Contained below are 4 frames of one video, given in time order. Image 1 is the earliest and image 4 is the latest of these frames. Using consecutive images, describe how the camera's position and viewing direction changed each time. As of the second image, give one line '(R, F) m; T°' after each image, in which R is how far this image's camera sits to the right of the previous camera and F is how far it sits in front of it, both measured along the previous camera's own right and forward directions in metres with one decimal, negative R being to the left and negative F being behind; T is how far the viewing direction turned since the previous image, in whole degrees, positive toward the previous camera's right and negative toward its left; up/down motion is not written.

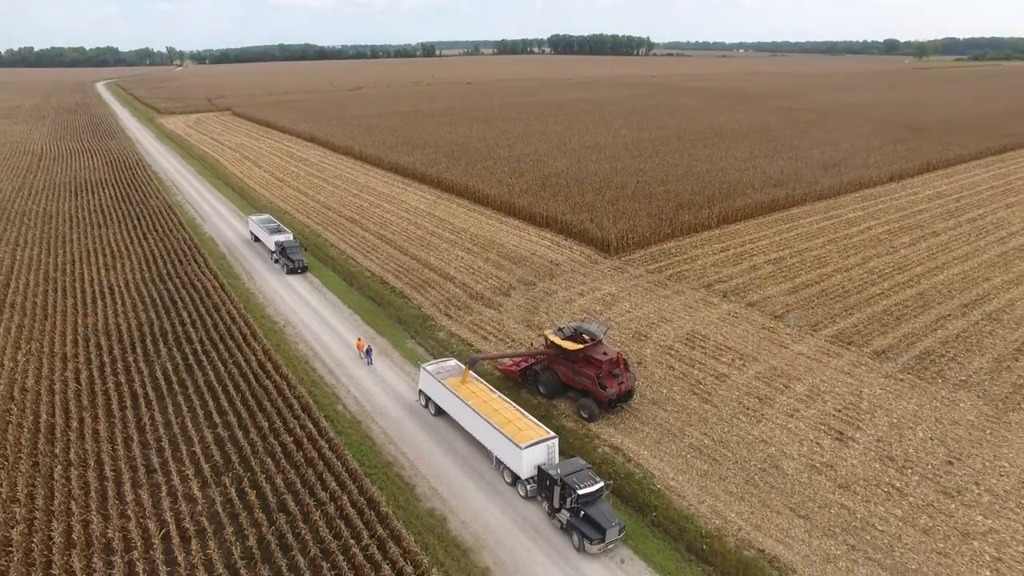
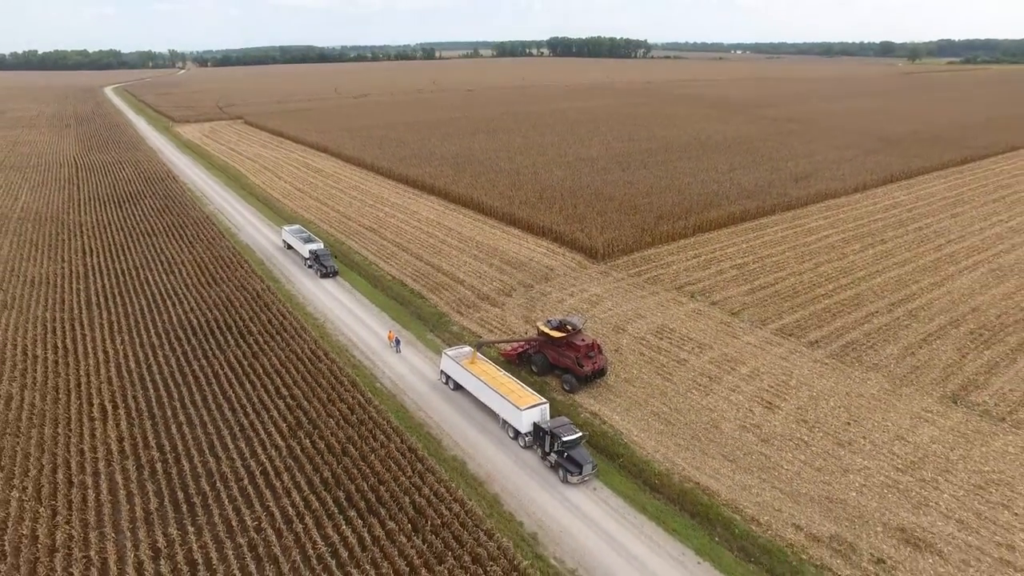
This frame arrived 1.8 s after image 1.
(-0.1, -3.5) m; 0°
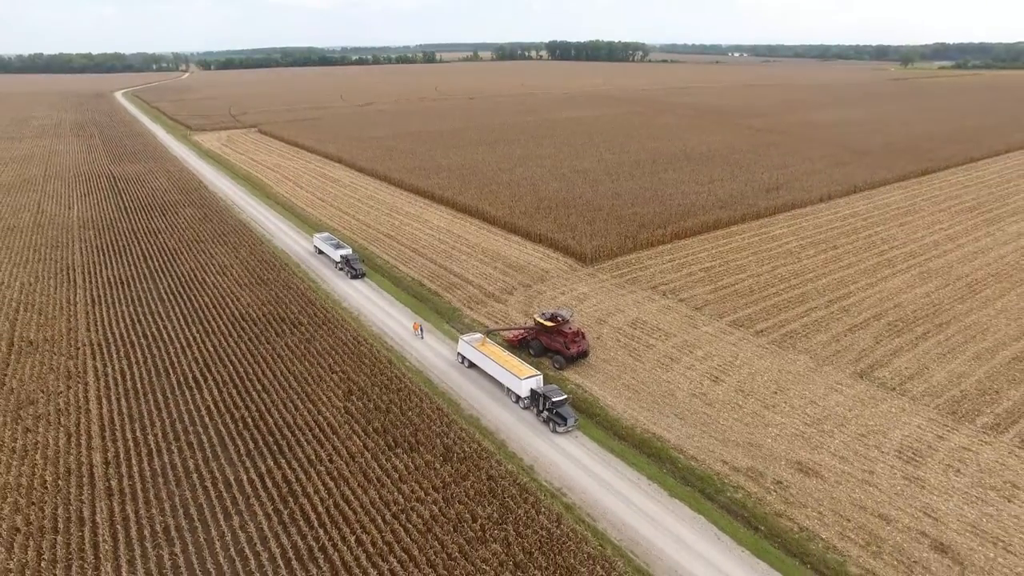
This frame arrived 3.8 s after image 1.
(-0.1, -4.2) m; 0°
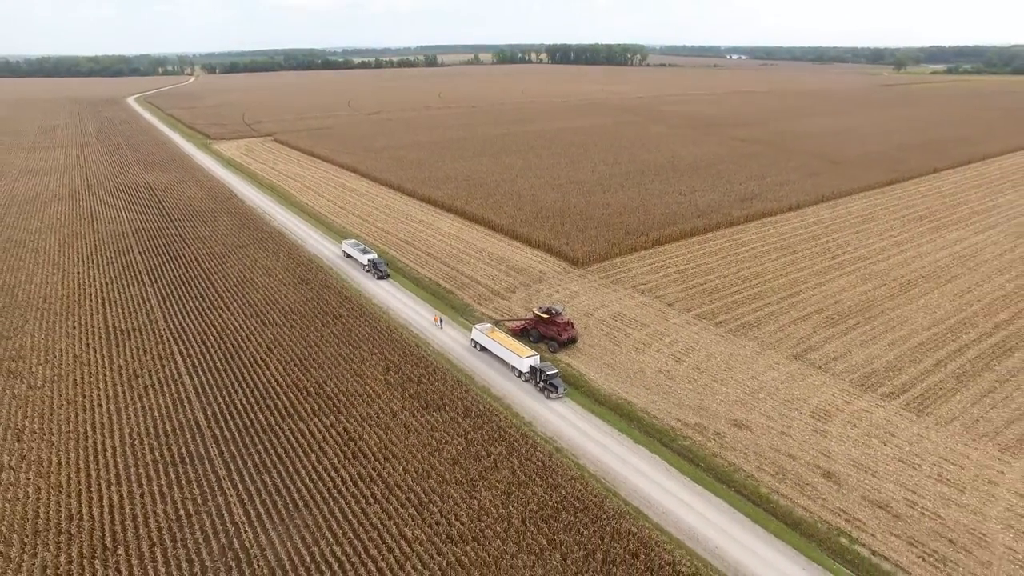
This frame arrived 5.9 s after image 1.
(-0.1, -4.8) m; 0°
